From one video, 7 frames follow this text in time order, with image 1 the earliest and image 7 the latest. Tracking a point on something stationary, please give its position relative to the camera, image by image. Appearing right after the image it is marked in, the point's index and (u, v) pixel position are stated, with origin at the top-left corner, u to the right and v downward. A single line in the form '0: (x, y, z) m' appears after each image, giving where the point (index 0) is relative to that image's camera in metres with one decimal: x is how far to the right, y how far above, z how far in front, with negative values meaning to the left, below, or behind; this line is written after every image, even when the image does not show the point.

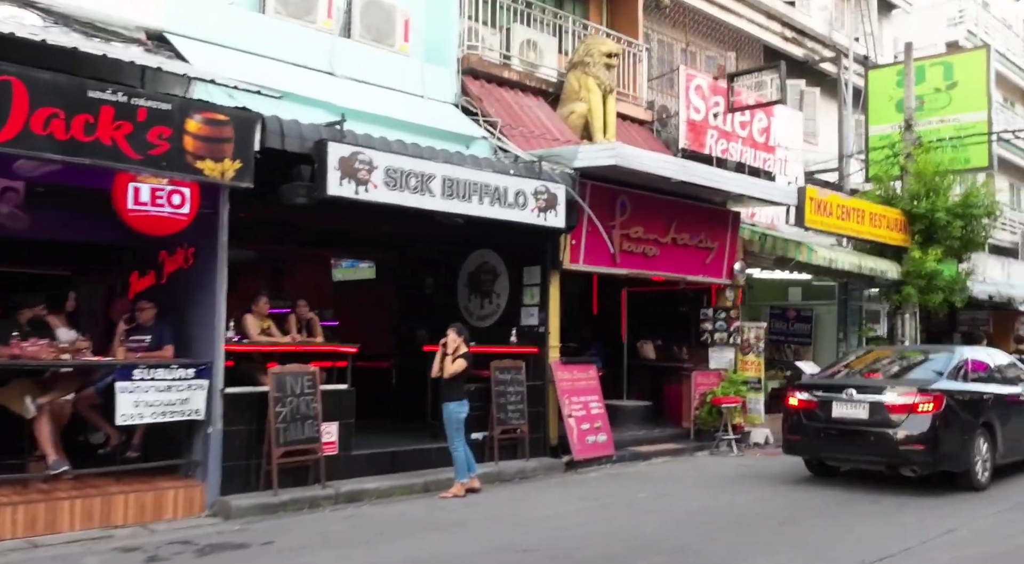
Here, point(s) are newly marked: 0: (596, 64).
0: (+1.0, +2.5, +10.8) m
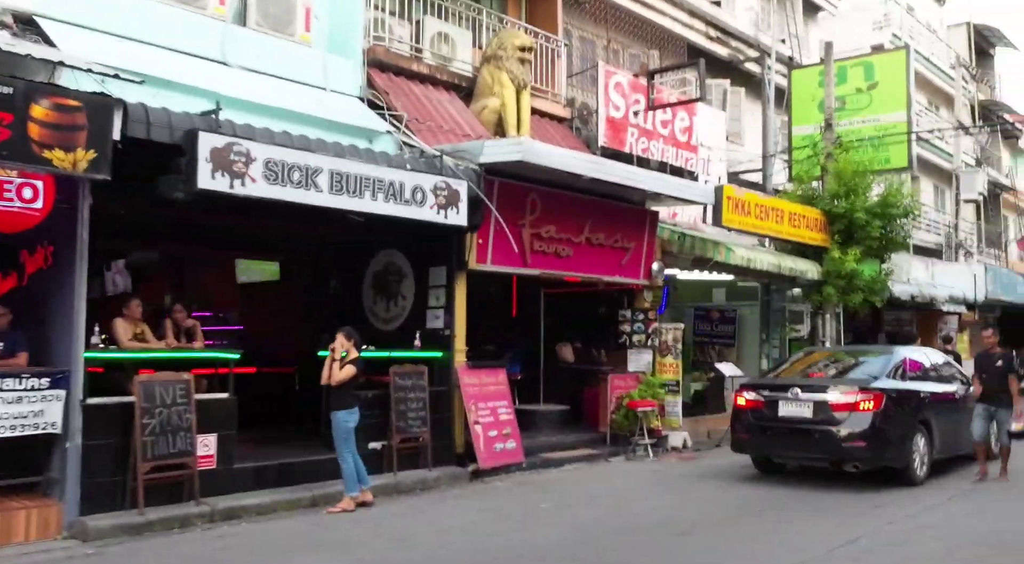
0: (0.0, +2.5, +10.5) m
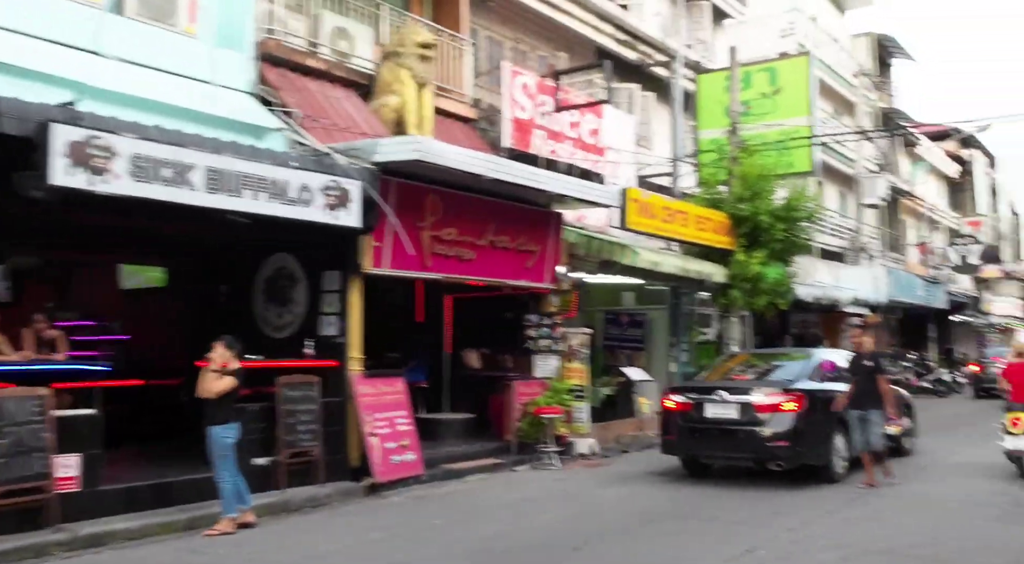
0: (-1.1, +2.5, +10.1) m
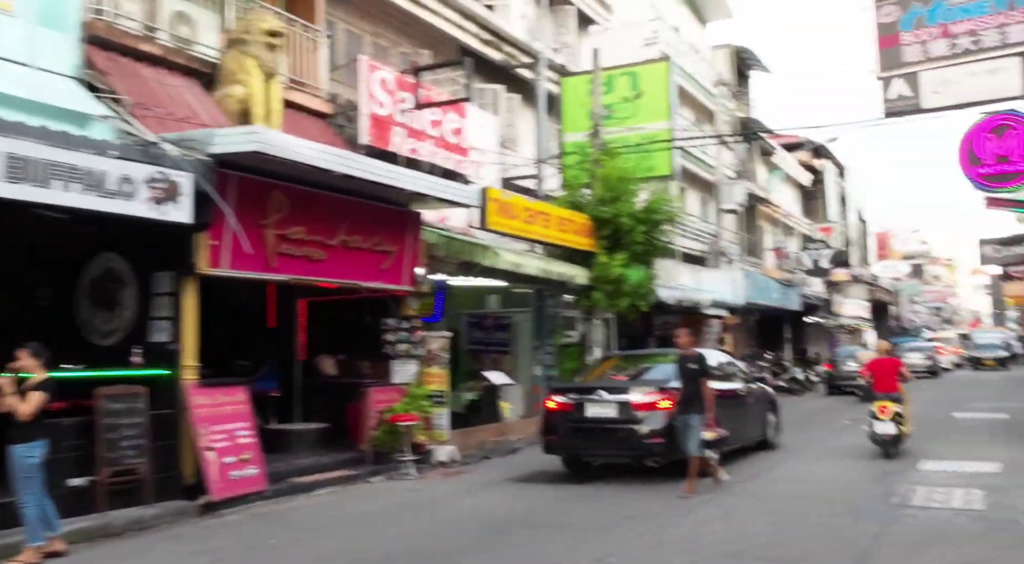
0: (-2.6, +2.4, +9.5) m
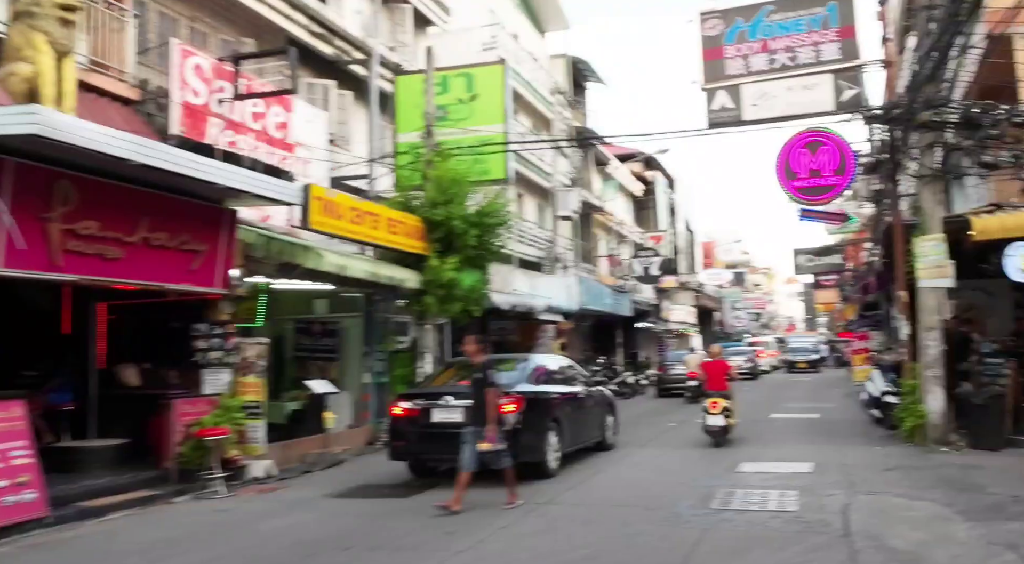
0: (-4.3, +2.4, +8.6) m
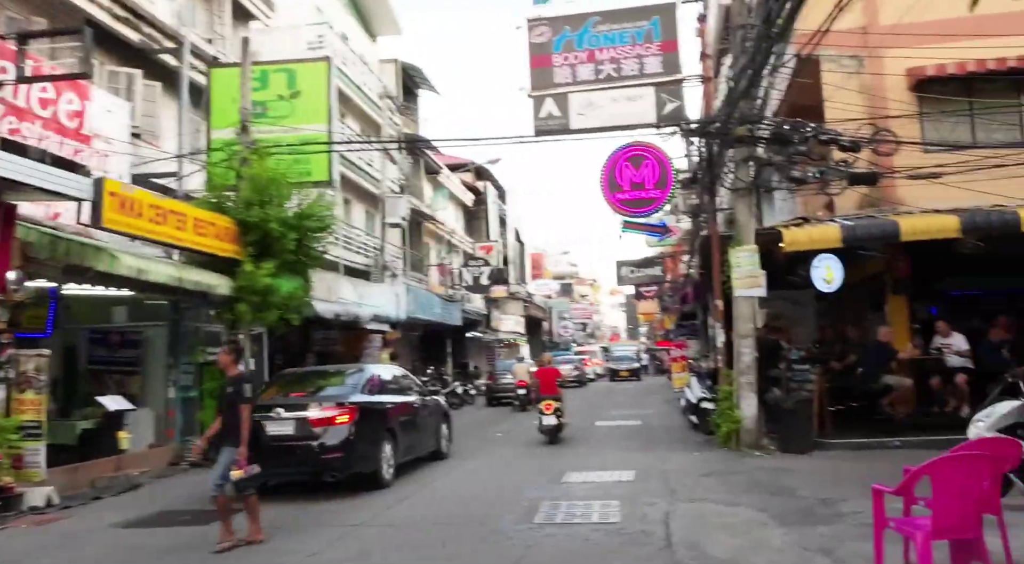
0: (-5.8, +2.4, +7.2) m
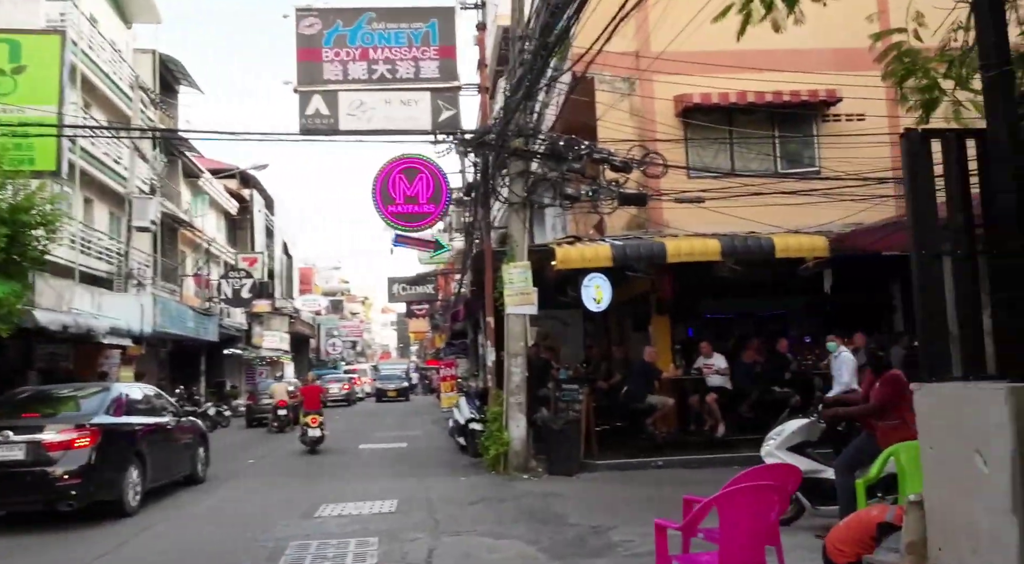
0: (-7.3, +2.6, +4.8) m
